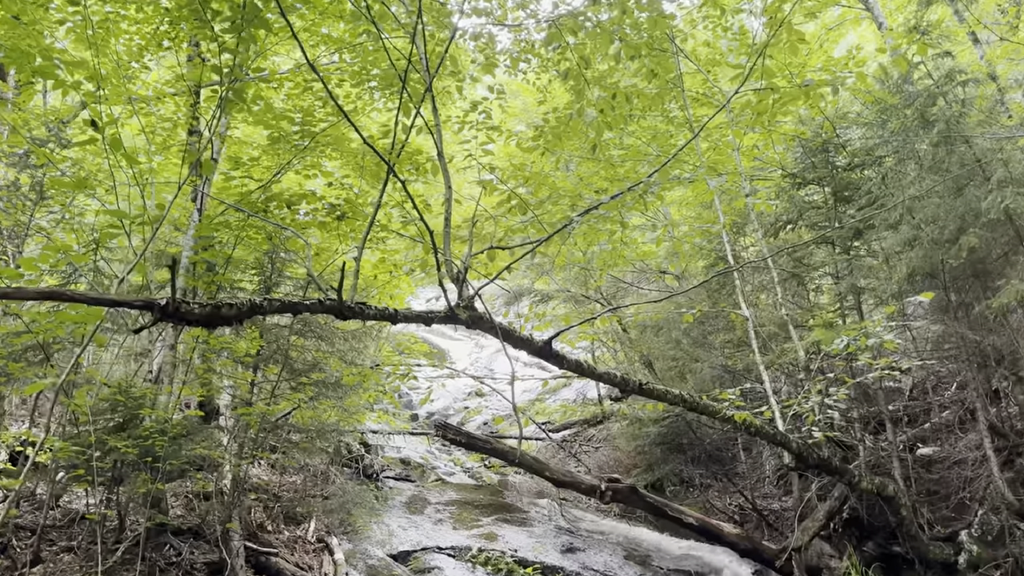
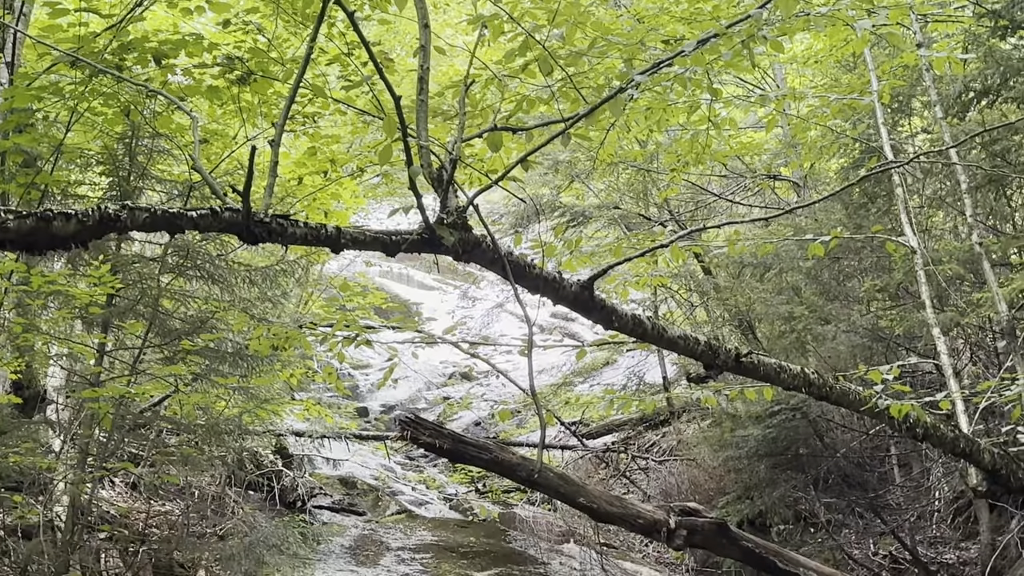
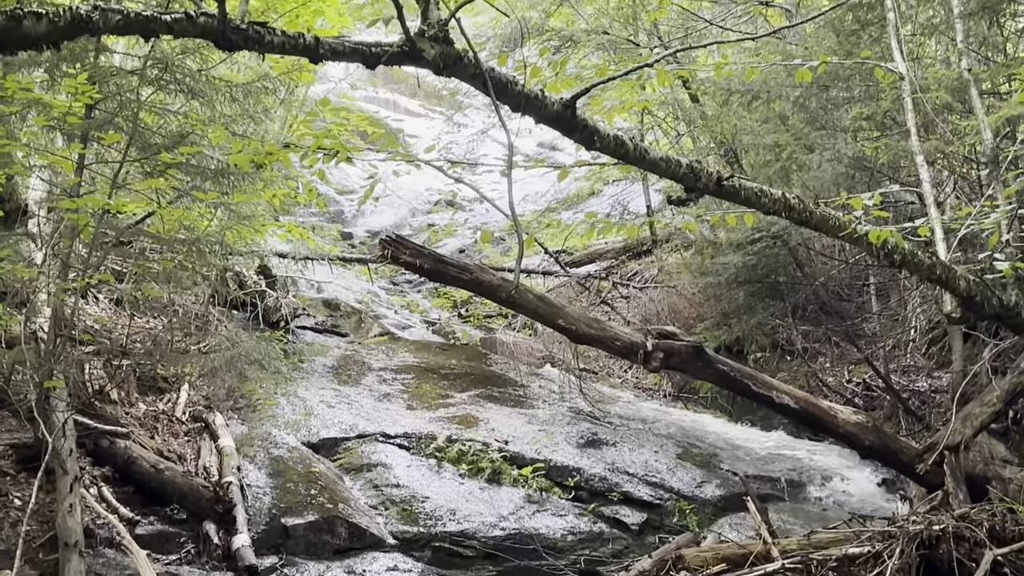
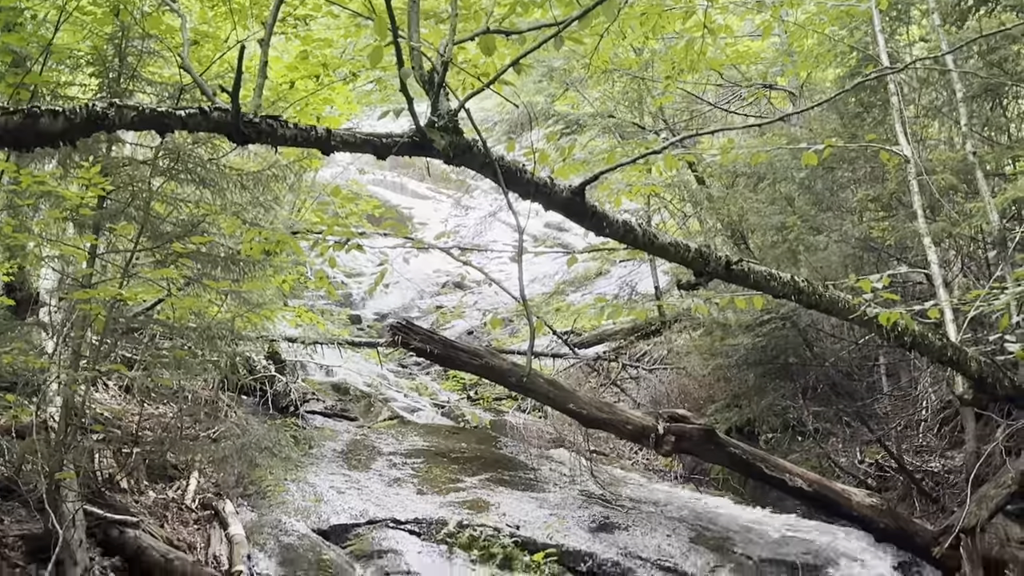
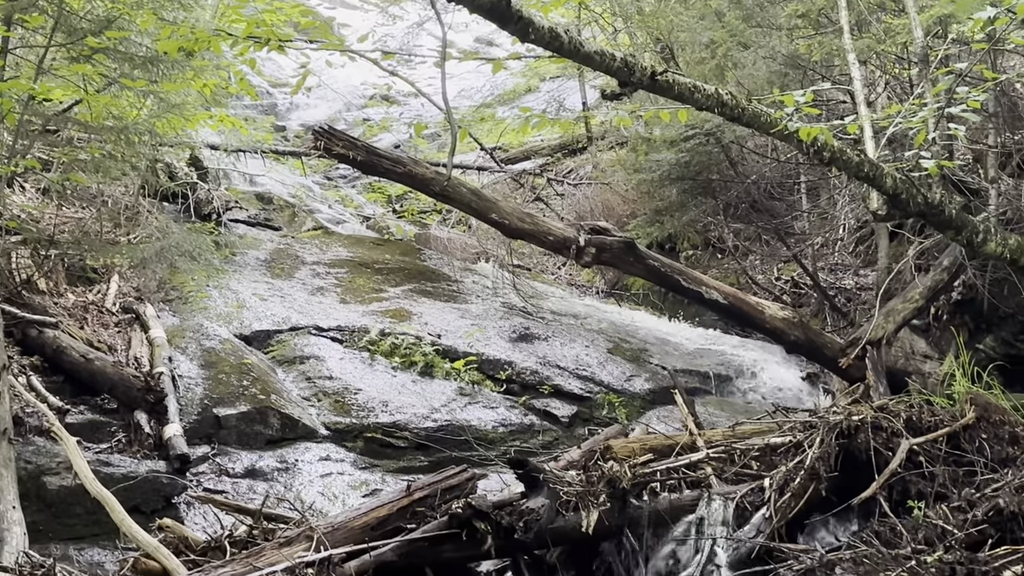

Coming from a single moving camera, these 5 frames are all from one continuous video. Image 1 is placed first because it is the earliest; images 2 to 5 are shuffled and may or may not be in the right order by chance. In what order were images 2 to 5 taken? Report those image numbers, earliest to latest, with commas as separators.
2, 4, 3, 5
